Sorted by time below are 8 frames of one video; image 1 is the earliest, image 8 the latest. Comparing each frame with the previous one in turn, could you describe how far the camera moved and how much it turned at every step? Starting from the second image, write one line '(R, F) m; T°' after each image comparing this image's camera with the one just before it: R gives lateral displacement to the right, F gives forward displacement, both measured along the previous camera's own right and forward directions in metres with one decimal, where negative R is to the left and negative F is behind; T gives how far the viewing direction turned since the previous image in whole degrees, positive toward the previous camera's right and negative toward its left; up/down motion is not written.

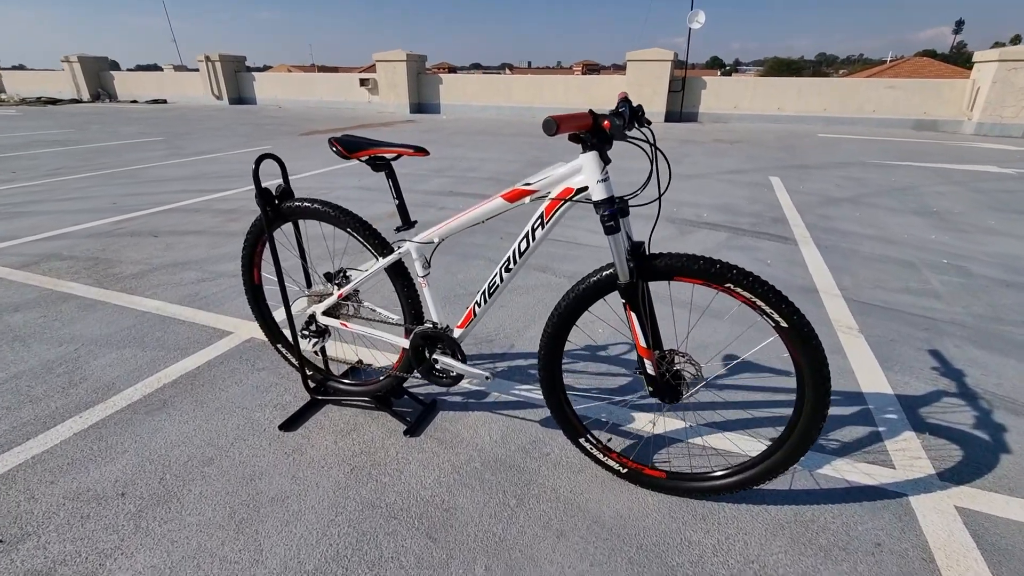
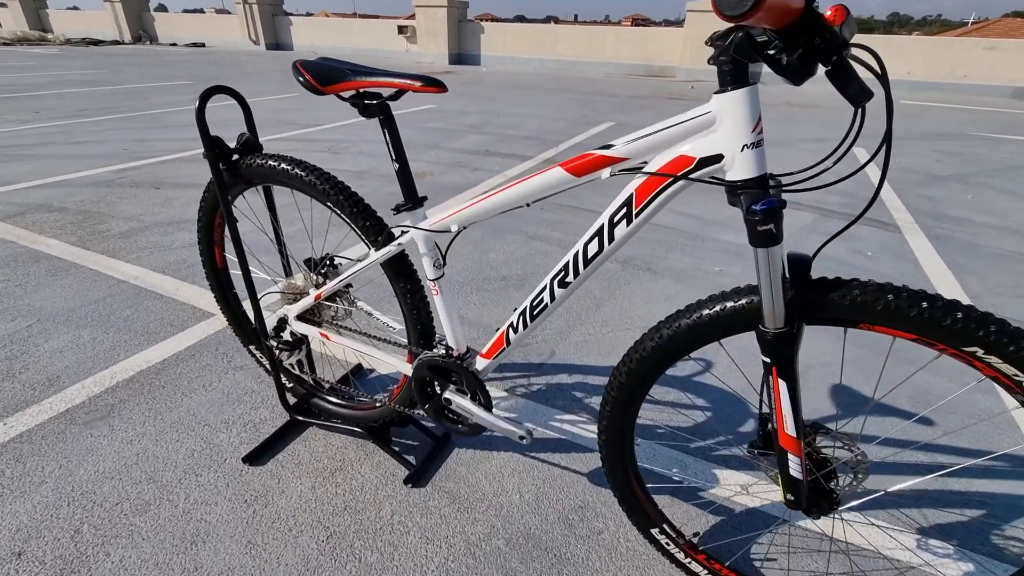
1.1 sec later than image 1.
(-0.1, +0.8) m; -4°
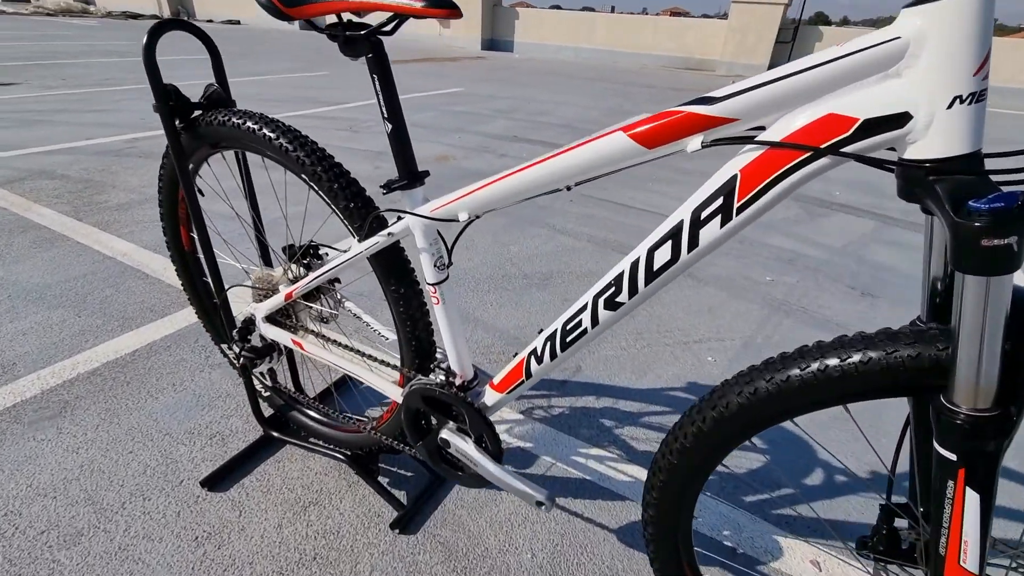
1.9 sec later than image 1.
(0.0, +0.4) m; -2°
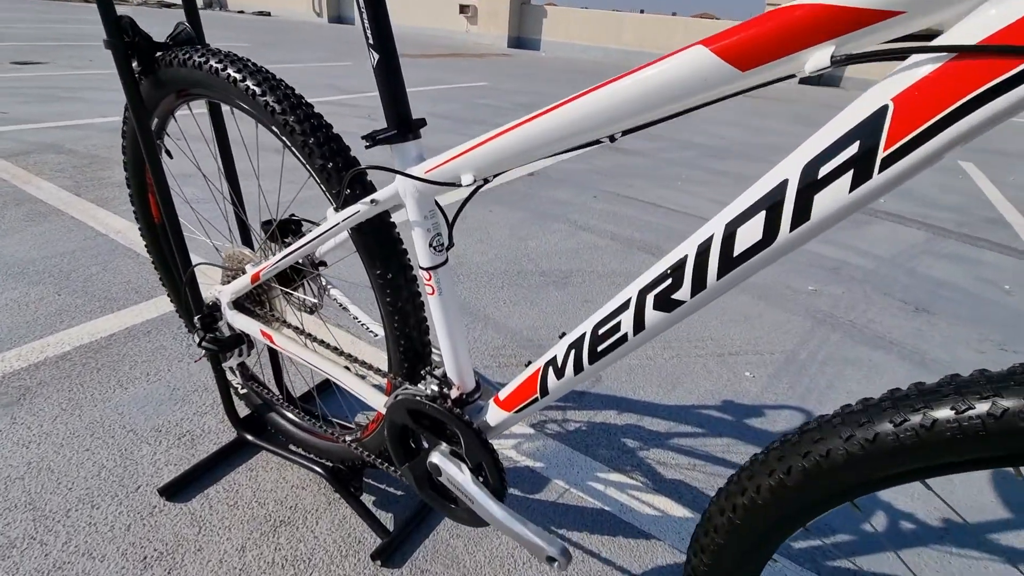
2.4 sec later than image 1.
(0.0, +0.3) m; -2°
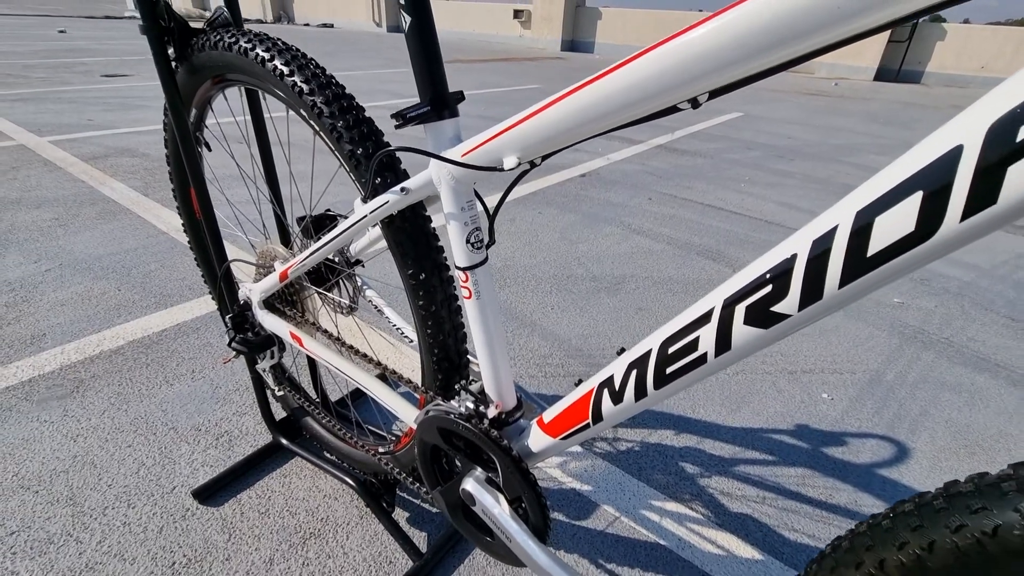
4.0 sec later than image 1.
(0.0, +0.1) m; -6°
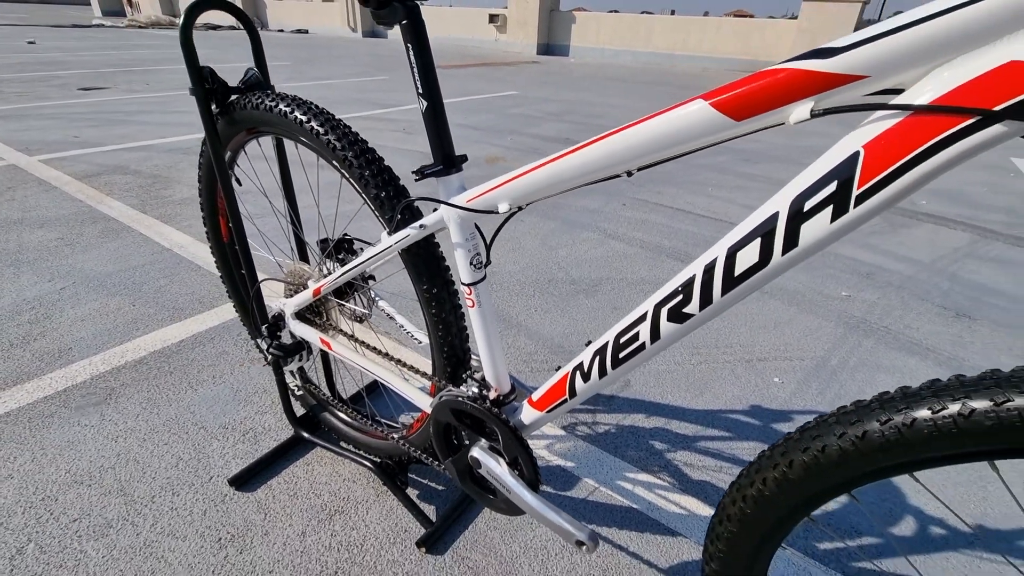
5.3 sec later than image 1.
(0.0, -0.2) m; +2°
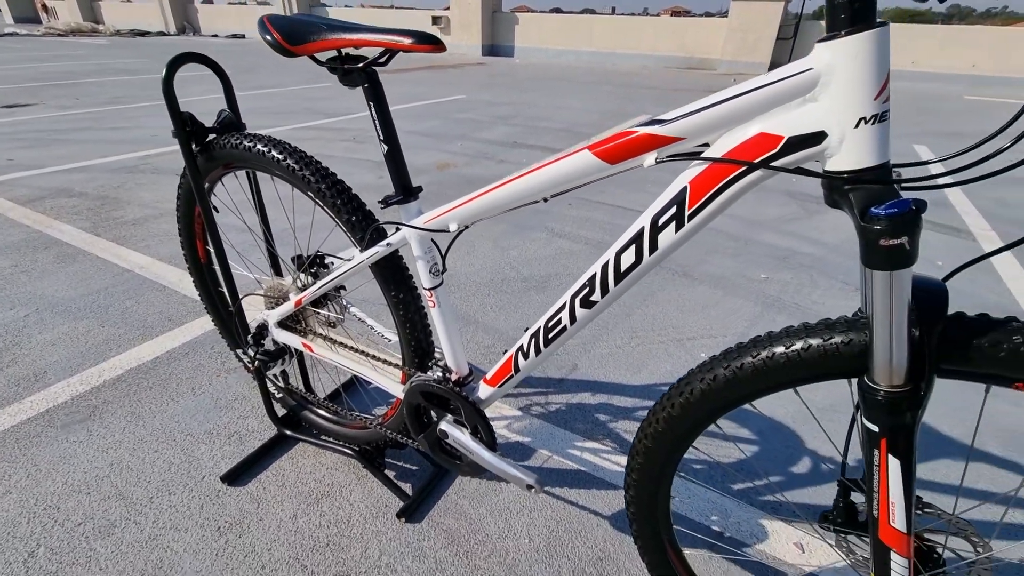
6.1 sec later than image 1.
(0.0, -0.3) m; +5°
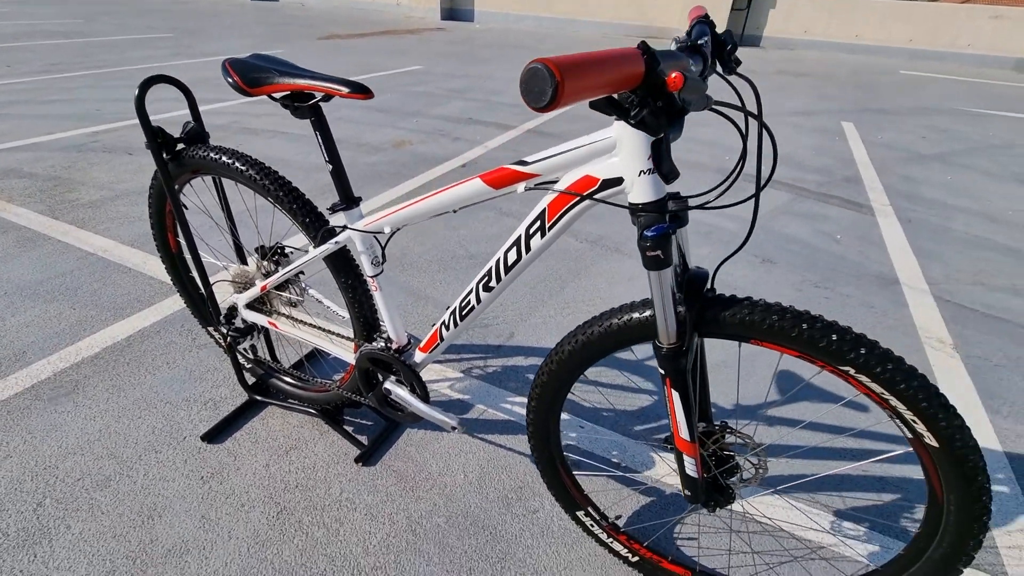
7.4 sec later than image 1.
(+0.1, -0.3) m; +4°
